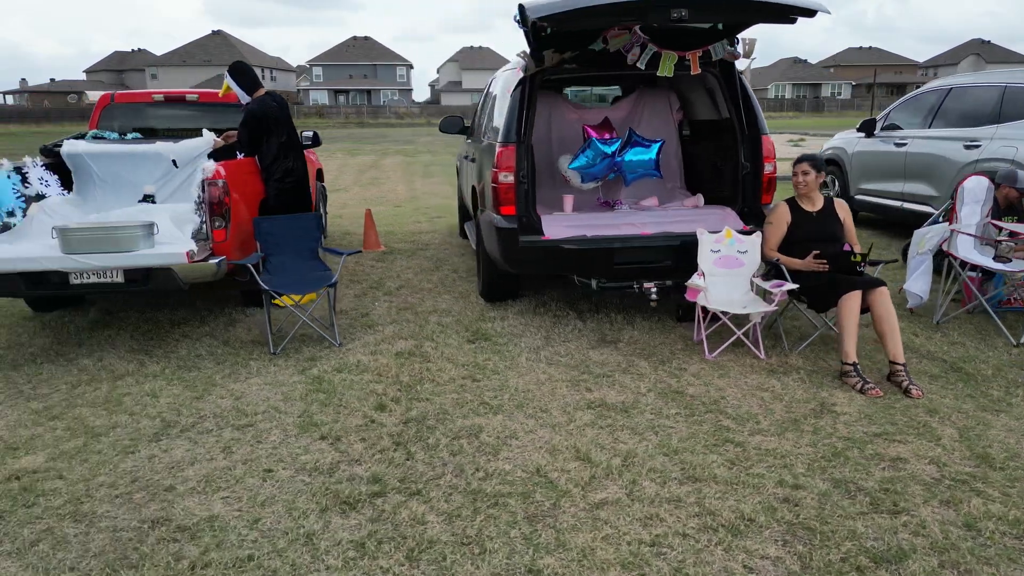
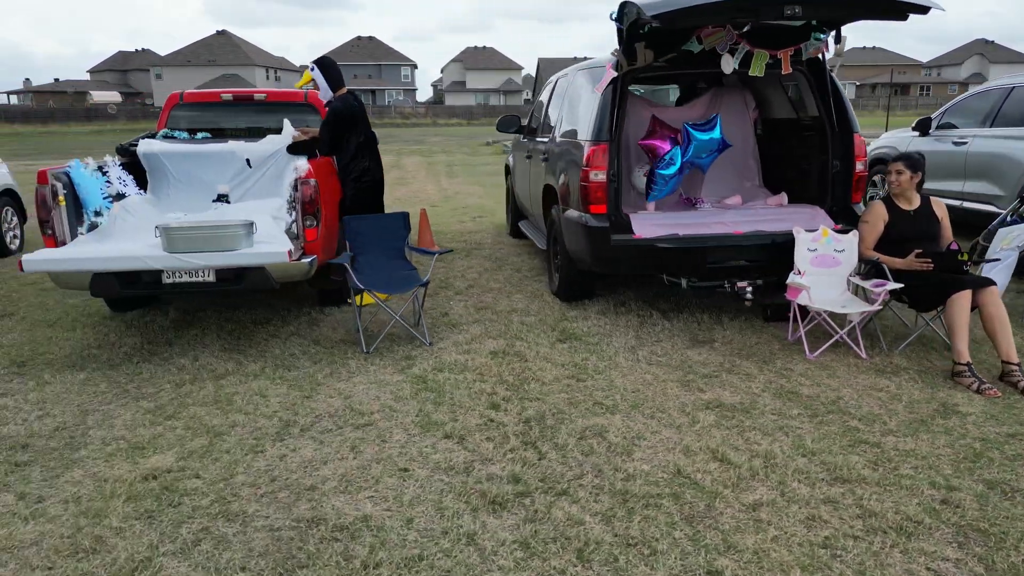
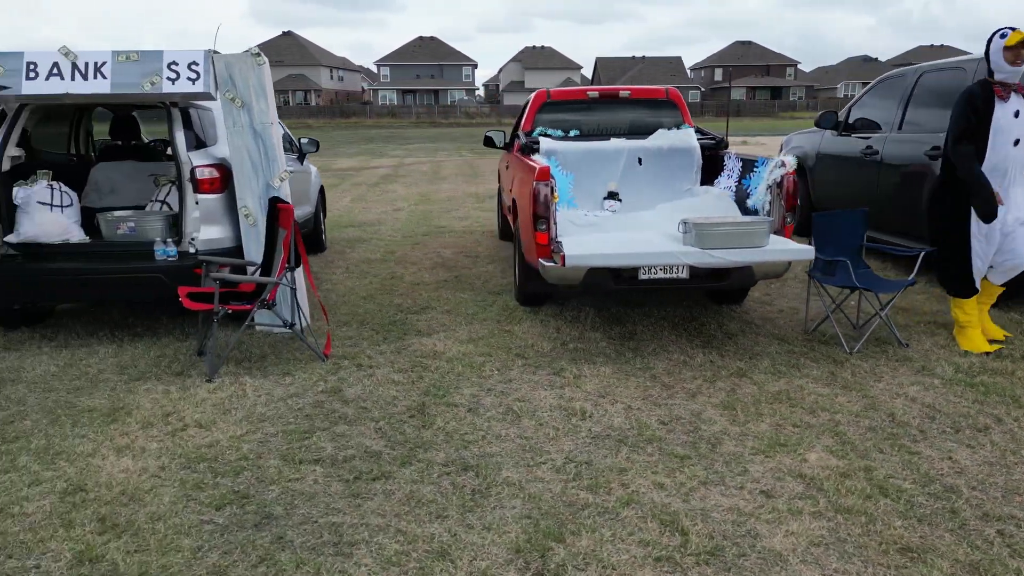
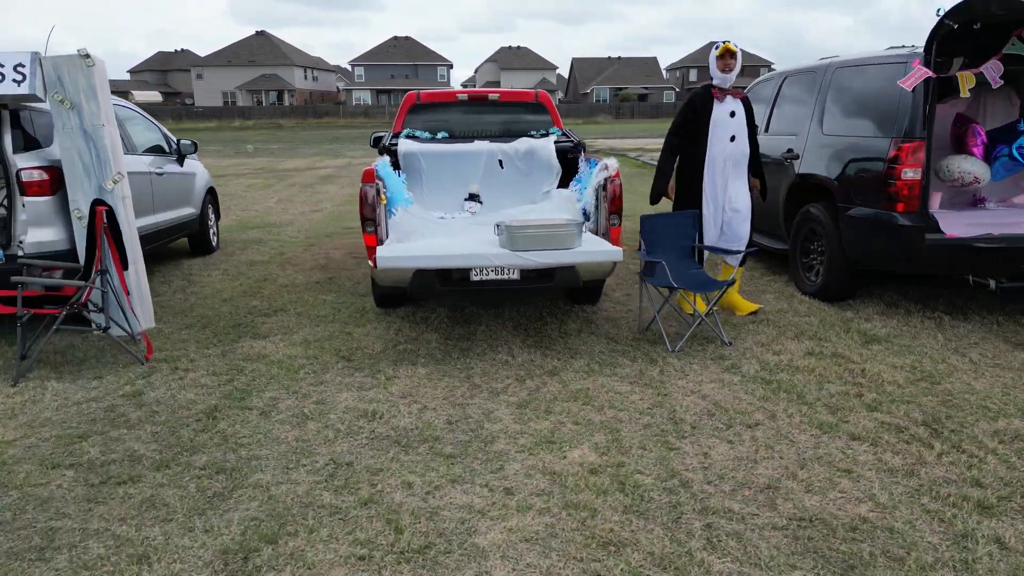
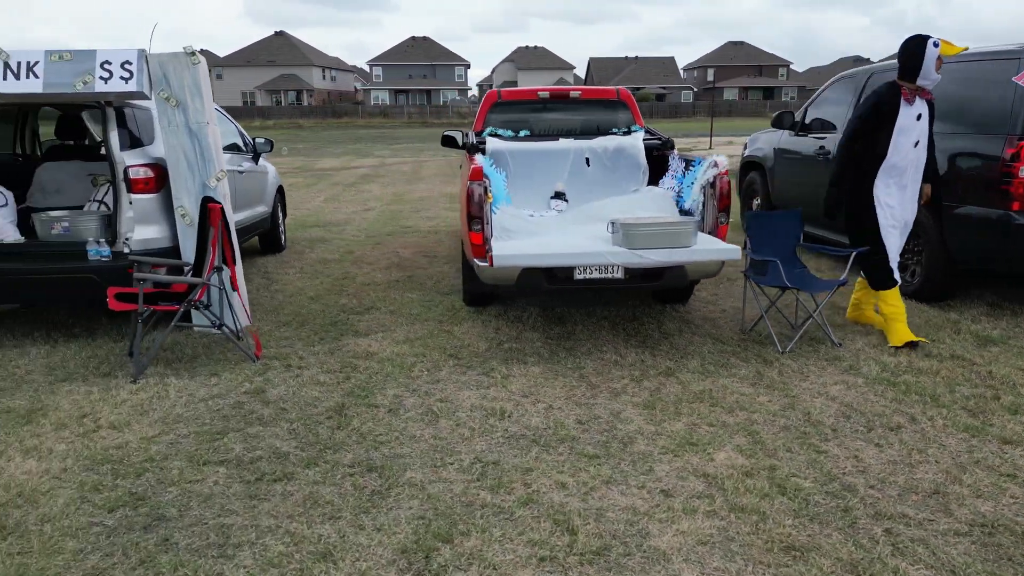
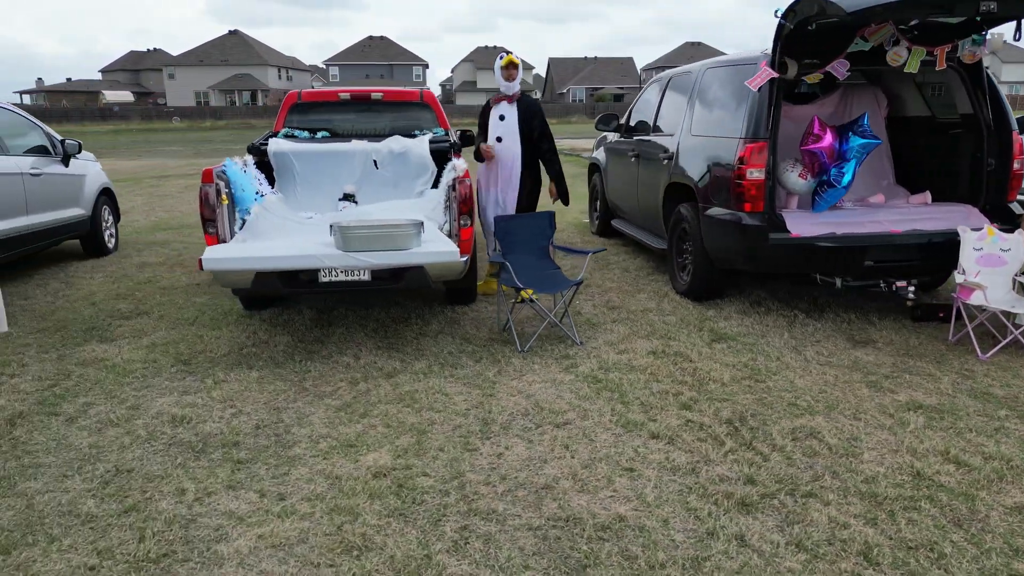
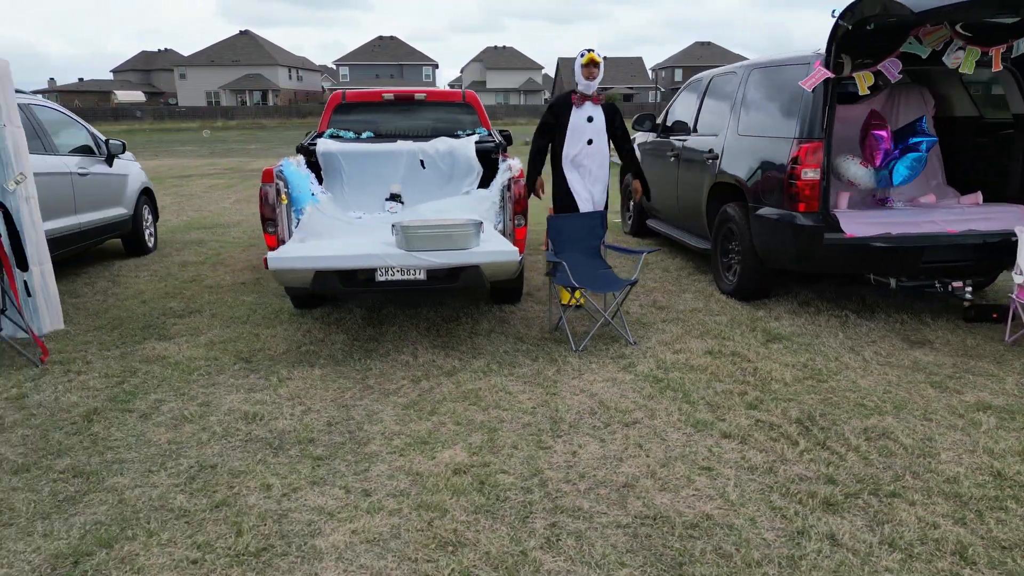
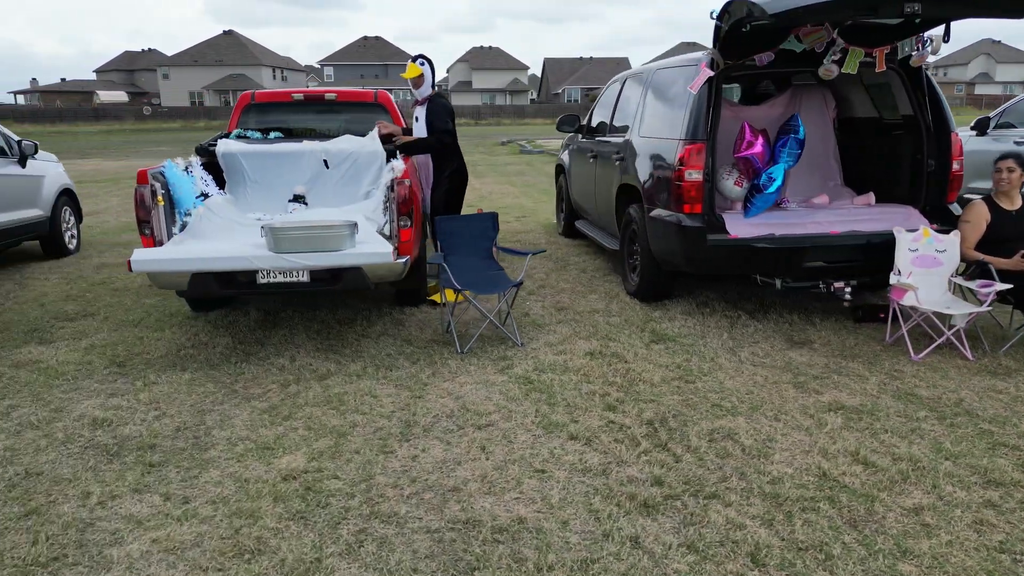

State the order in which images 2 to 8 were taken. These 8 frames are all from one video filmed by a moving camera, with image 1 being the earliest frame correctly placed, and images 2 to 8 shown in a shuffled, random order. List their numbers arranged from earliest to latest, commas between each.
2, 8, 6, 7, 4, 5, 3
